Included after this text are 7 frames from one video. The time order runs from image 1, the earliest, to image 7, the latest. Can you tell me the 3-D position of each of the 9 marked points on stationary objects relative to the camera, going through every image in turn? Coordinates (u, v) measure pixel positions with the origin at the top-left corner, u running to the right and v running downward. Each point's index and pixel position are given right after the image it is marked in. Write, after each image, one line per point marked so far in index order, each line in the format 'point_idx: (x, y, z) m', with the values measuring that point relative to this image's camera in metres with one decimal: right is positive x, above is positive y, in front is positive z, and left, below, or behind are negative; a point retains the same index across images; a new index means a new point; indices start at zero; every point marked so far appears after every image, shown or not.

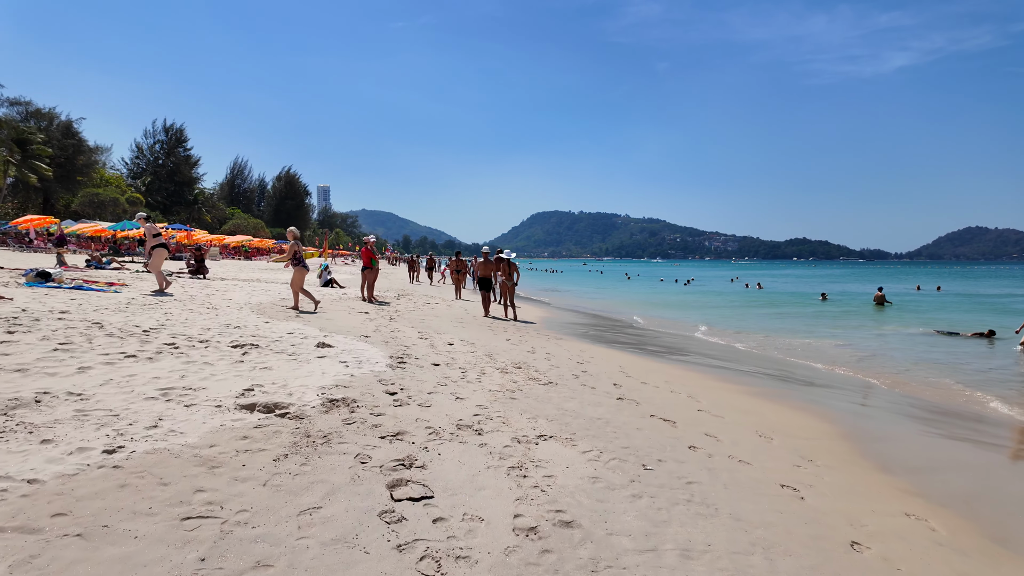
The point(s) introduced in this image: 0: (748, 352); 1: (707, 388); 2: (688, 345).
0: (+4.8, -1.3, +12.5) m
1: (+2.2, -1.2, +6.8) m
2: (+3.7, -1.2, +12.7) m
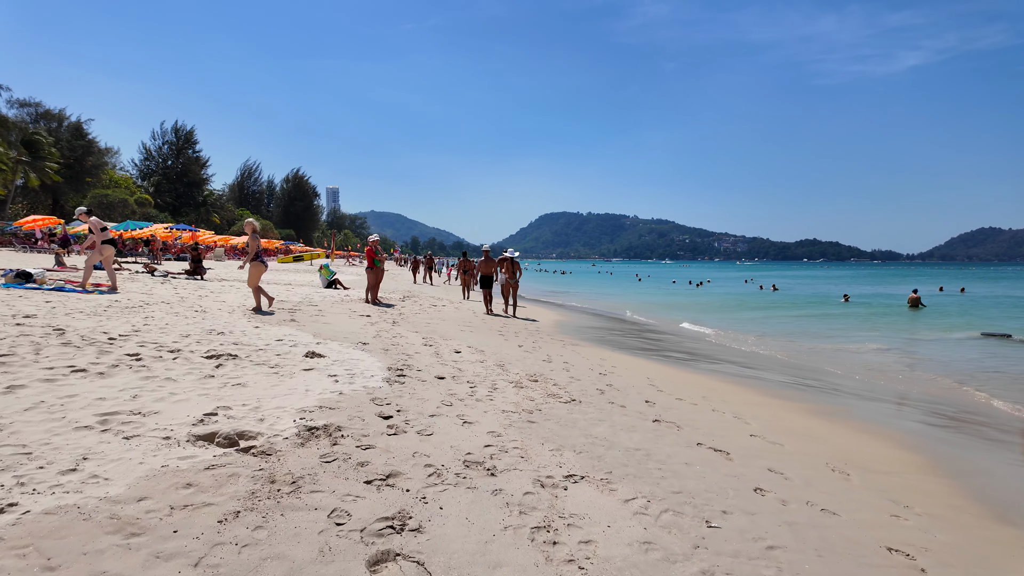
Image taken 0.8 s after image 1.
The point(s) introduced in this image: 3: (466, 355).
0: (+5.1, -1.3, +11.6) m
1: (+2.4, -1.2, +6.0) m
2: (+3.9, -1.2, +11.8) m
3: (-0.6, -0.8, +7.3) m
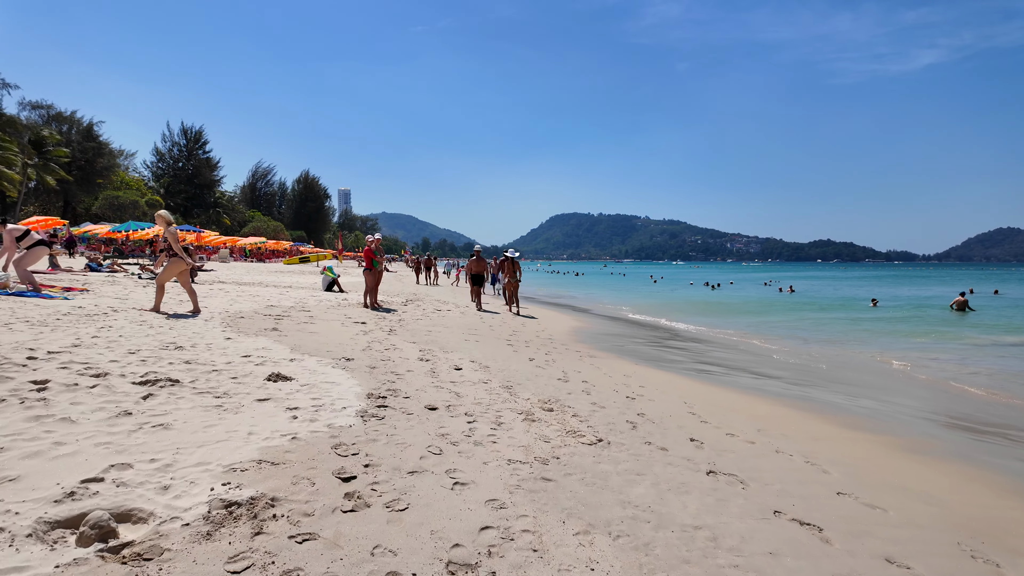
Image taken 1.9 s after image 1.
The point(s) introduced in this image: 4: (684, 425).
0: (+5.2, -1.4, +10.3) m
1: (+2.5, -1.2, +4.8) m
2: (+4.1, -1.3, +10.6) m
3: (-0.5, -0.9, +6.2) m
4: (+1.4, -1.1, +4.8) m
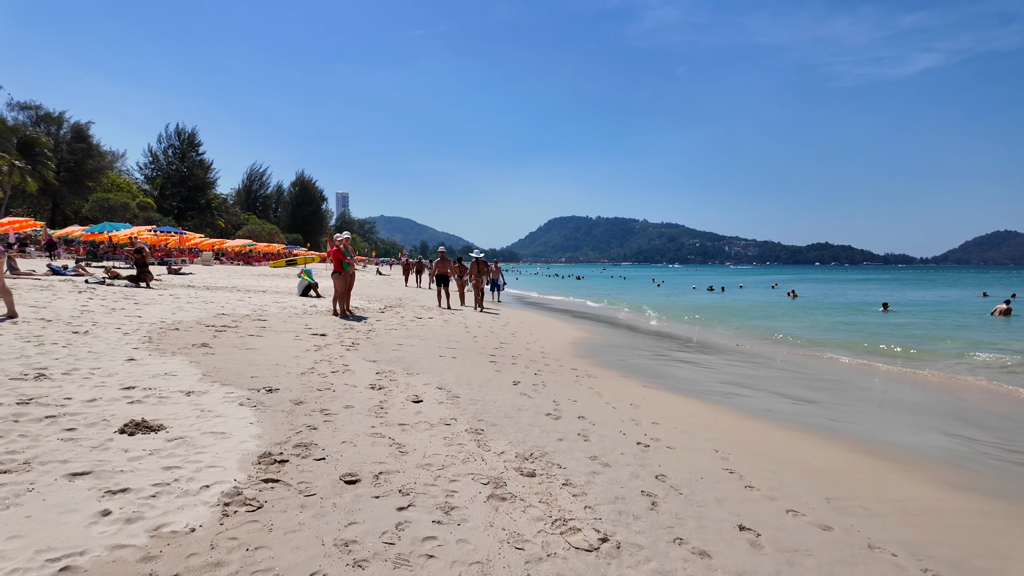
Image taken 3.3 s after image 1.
0: (+5.0, -1.5, +8.9) m
1: (+2.3, -1.3, +3.3) m
2: (+3.9, -1.4, +9.2) m
3: (-0.7, -1.0, +4.7) m
4: (+1.2, -1.2, +3.3) m
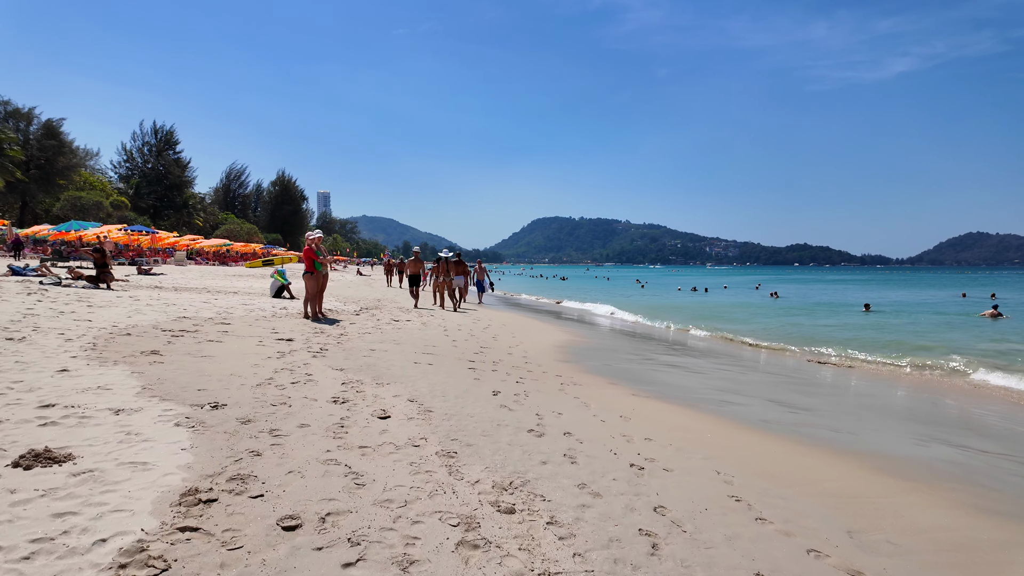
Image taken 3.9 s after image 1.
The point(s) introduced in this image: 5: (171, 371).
0: (+4.7, -1.5, +8.5) m
1: (+2.1, -1.3, +2.9) m
2: (+3.6, -1.4, +8.8) m
3: (-0.8, -1.0, +4.2) m
4: (+1.1, -1.2, +2.8) m
5: (-3.1, -0.8, +5.4) m
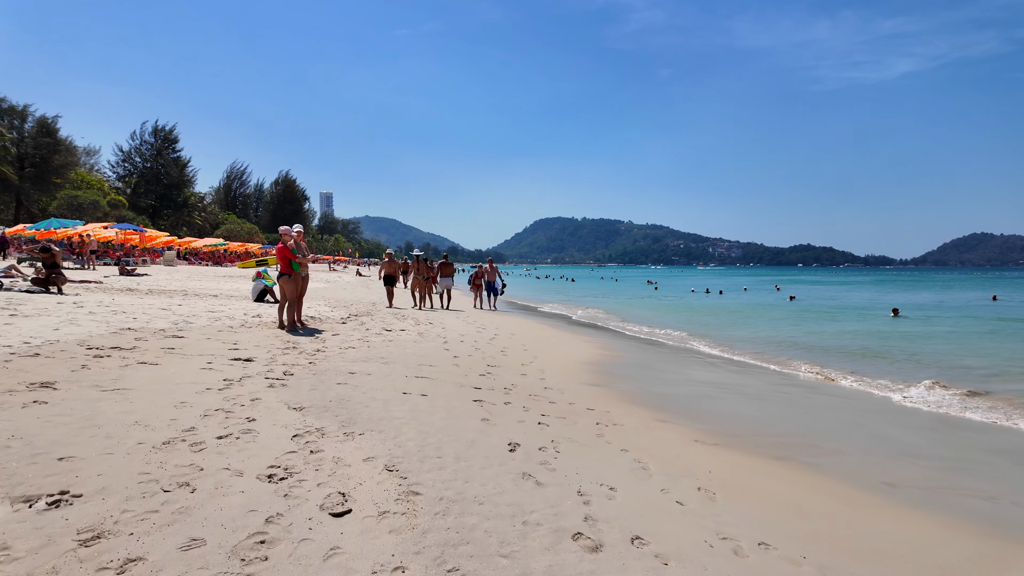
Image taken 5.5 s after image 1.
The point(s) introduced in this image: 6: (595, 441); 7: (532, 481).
0: (+4.9, -1.6, +6.8) m
1: (+2.3, -1.4, +1.2) m
2: (+3.8, -1.5, +7.1) m
3: (-0.7, -1.0, +2.5) m
4: (+1.2, -1.2, +1.1) m
5: (-3.0, -0.8, +3.8) m
6: (+0.6, -1.1, +4.4) m
7: (+0.1, -1.1, +3.4) m
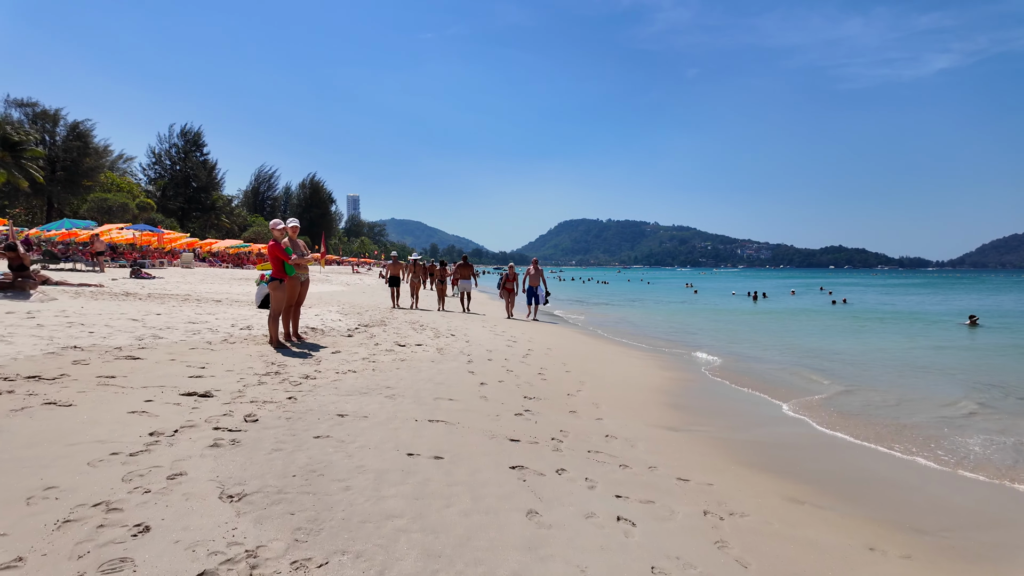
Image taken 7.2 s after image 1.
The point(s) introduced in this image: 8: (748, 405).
0: (+5.3, -1.7, +4.8) m
1: (+2.5, -1.5, -0.7) m
2: (+4.2, -1.5, +5.1) m
3: (-0.4, -1.1, +0.7) m
4: (+1.4, -1.3, -0.7) m
5: (-2.7, -0.9, +2.1) m
6: (+0.9, -1.2, +2.6) m
7: (+0.4, -1.2, +1.6) m
8: (+2.6, -1.3, +6.5) m
